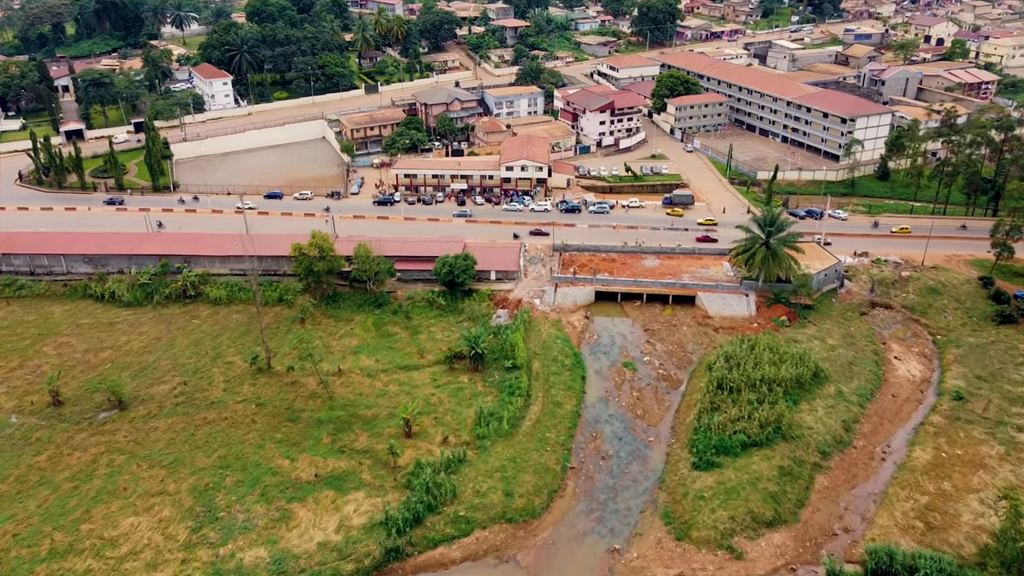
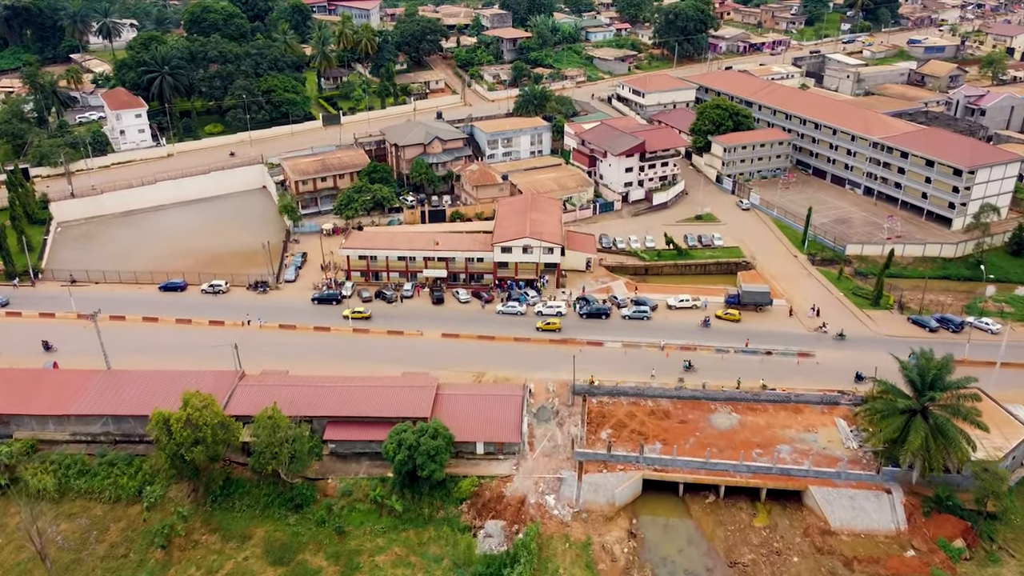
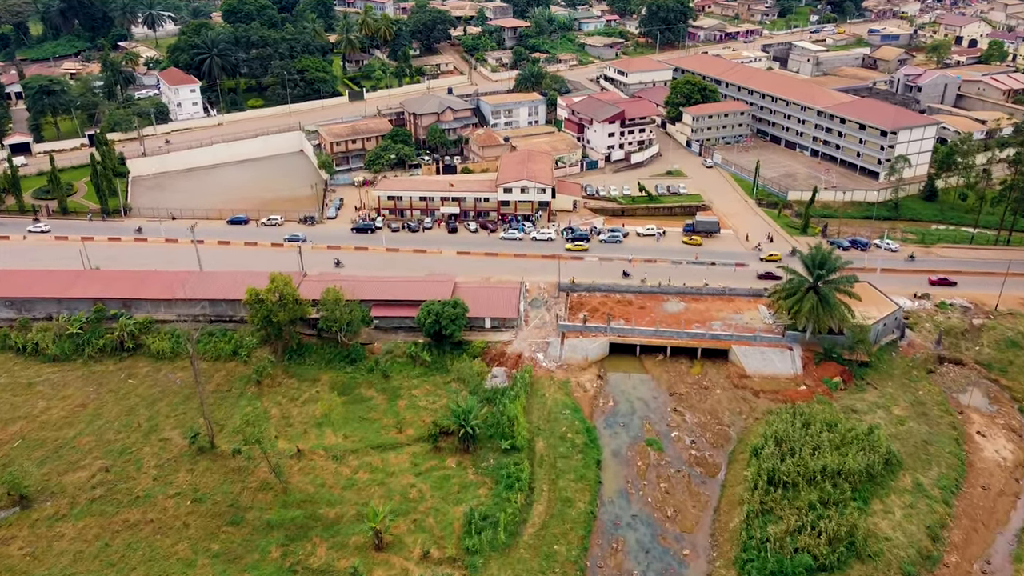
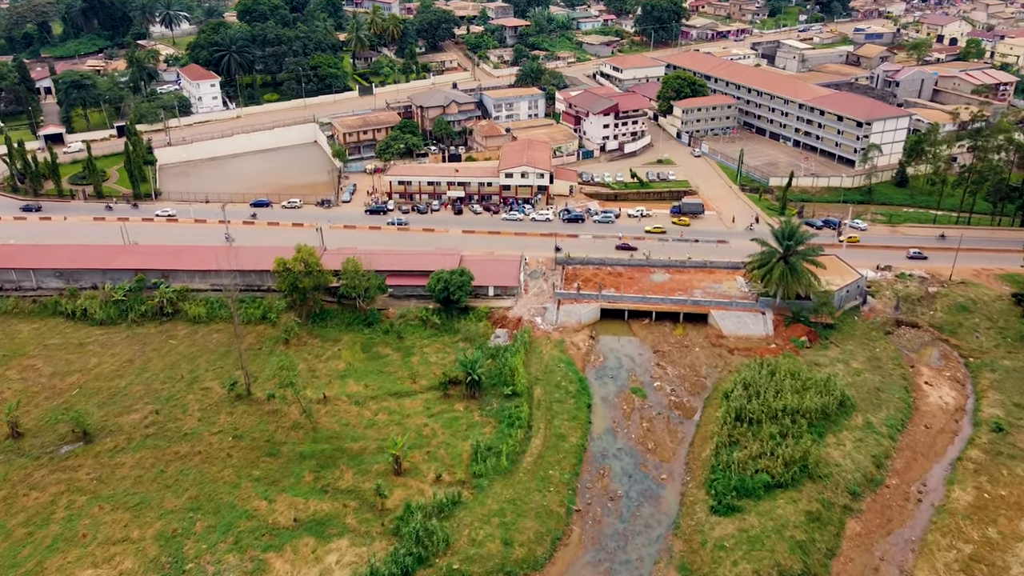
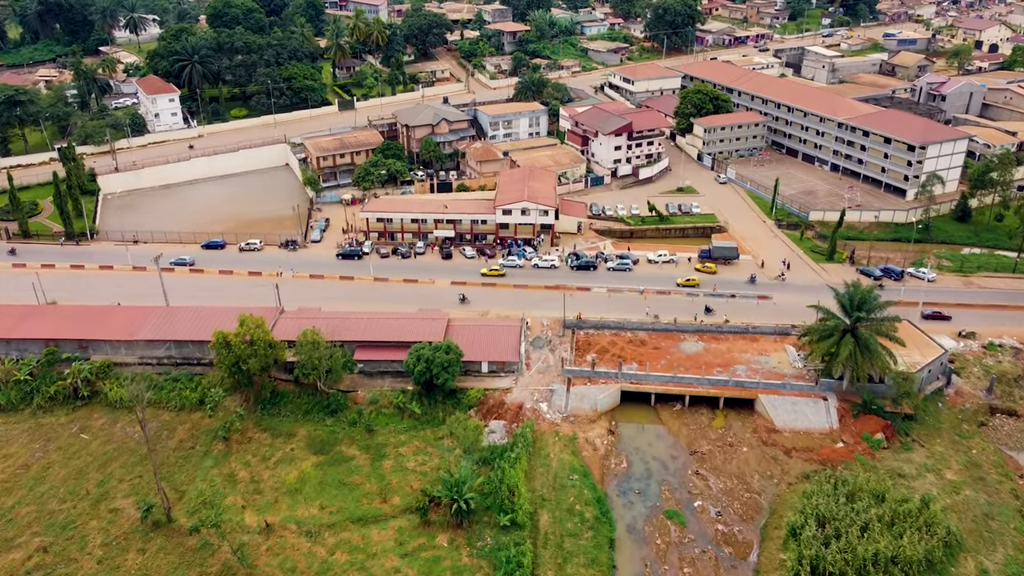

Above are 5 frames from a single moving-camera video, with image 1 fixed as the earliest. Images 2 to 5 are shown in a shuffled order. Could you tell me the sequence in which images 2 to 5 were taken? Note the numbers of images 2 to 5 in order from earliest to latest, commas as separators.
4, 3, 5, 2
